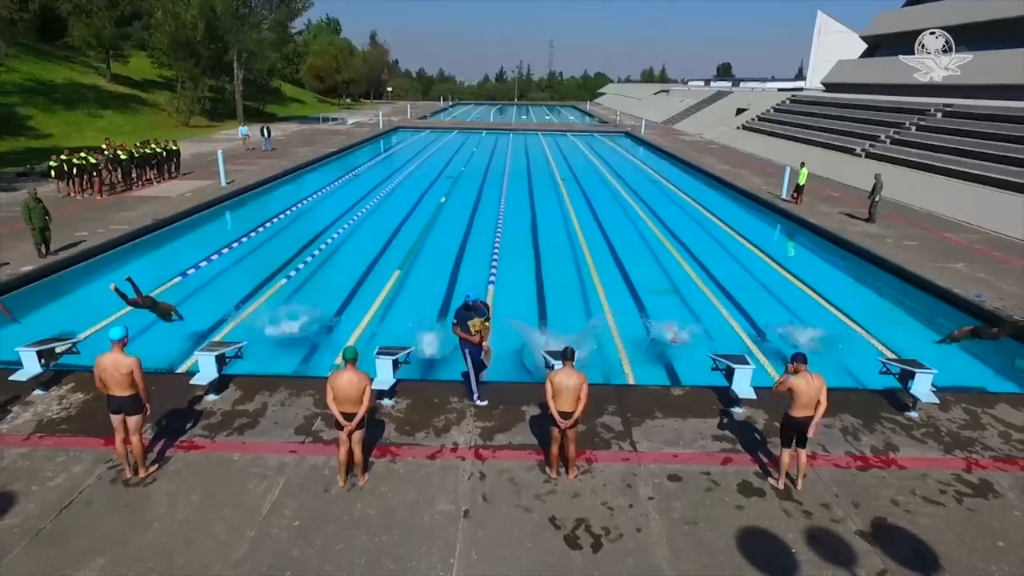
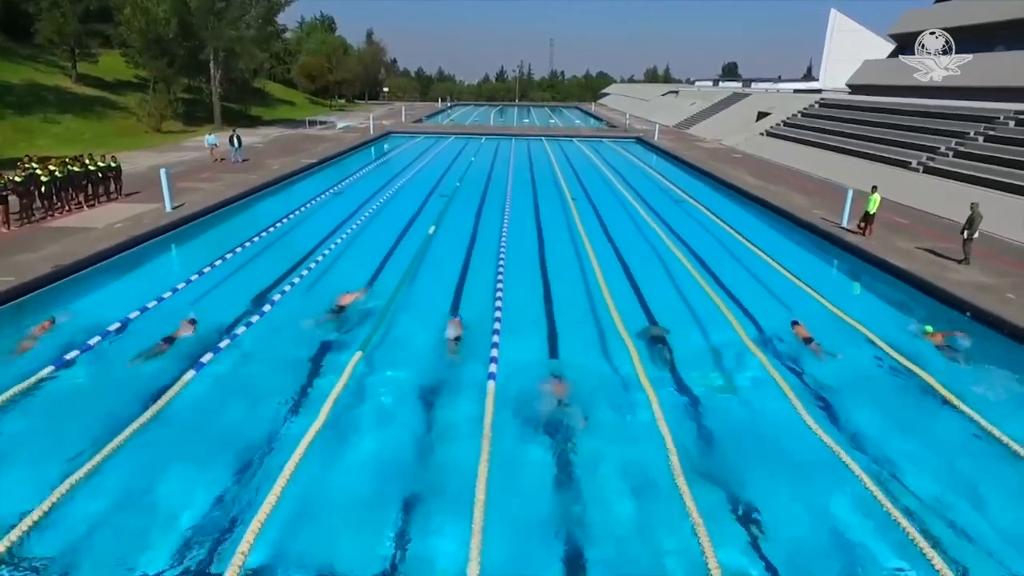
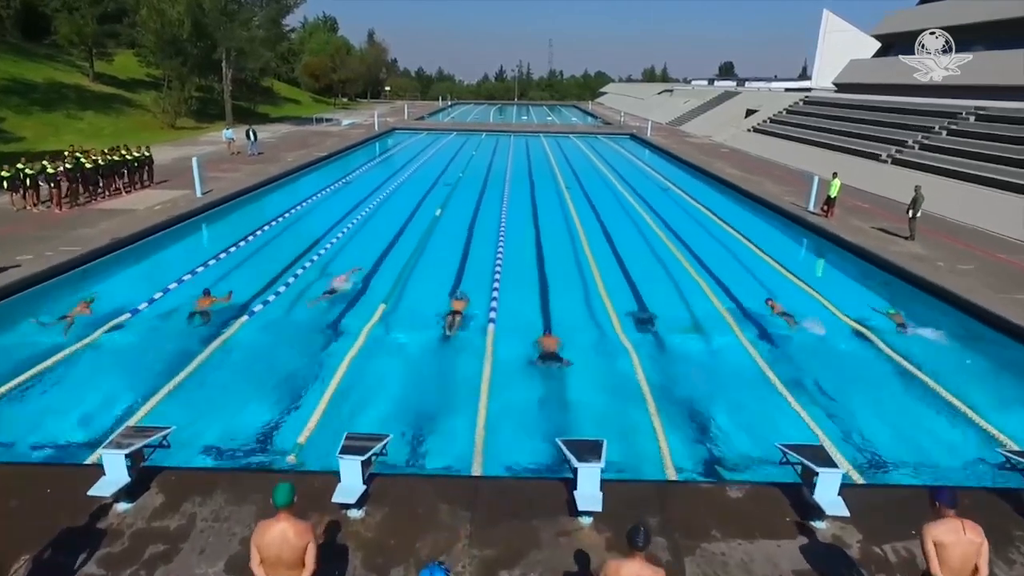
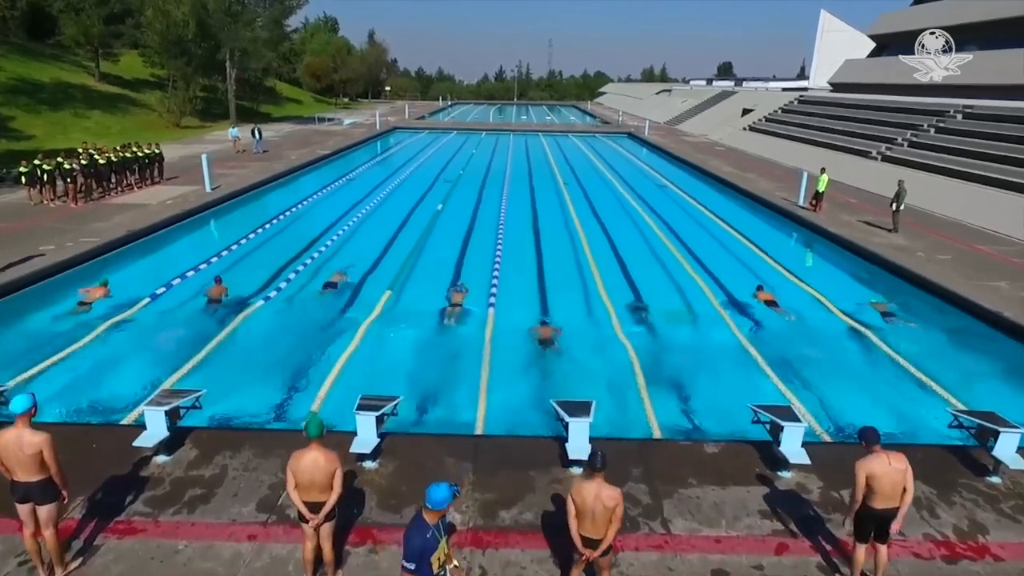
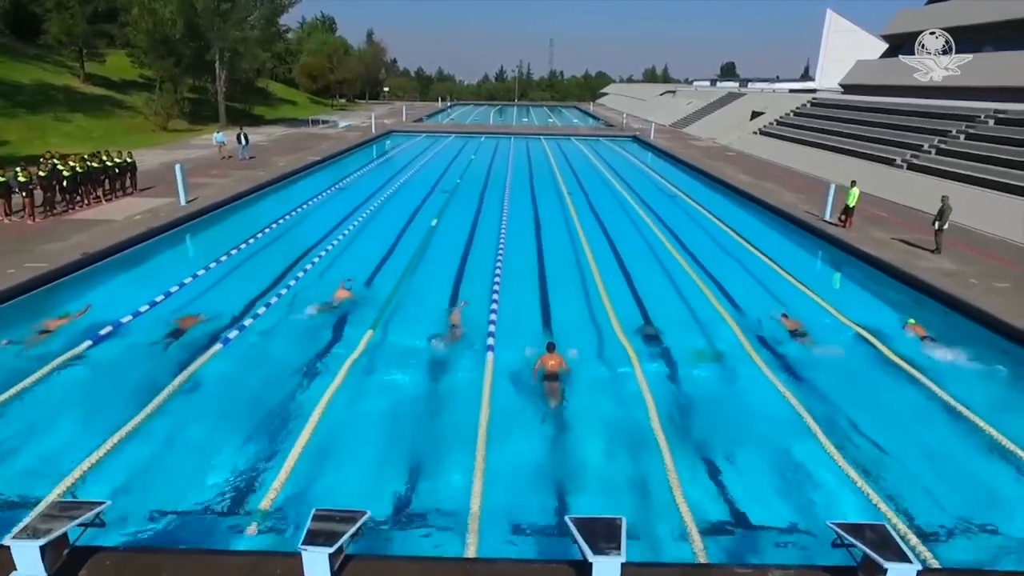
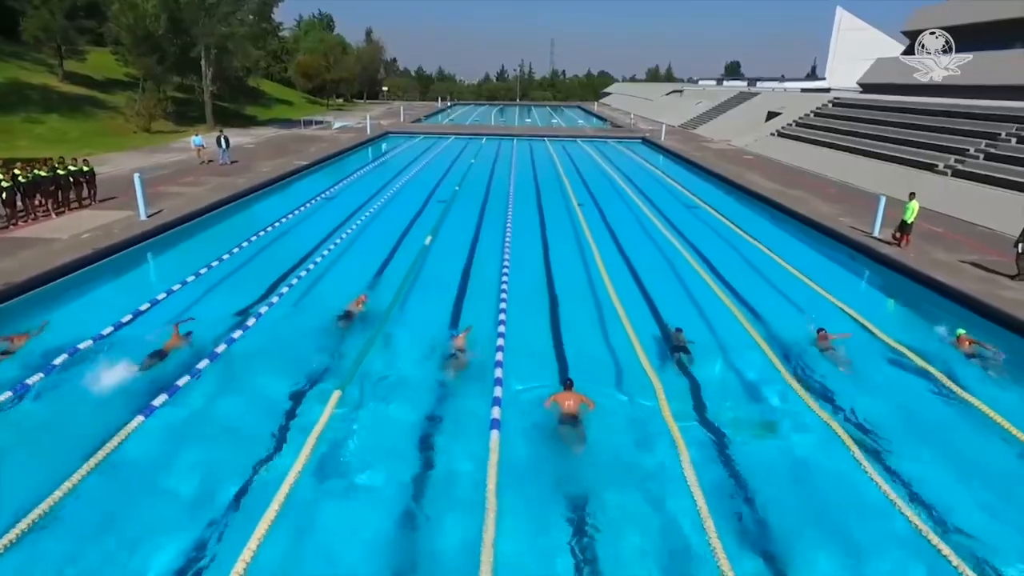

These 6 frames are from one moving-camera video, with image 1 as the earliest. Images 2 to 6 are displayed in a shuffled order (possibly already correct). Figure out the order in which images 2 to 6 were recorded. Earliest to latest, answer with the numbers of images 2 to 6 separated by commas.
4, 3, 5, 2, 6
